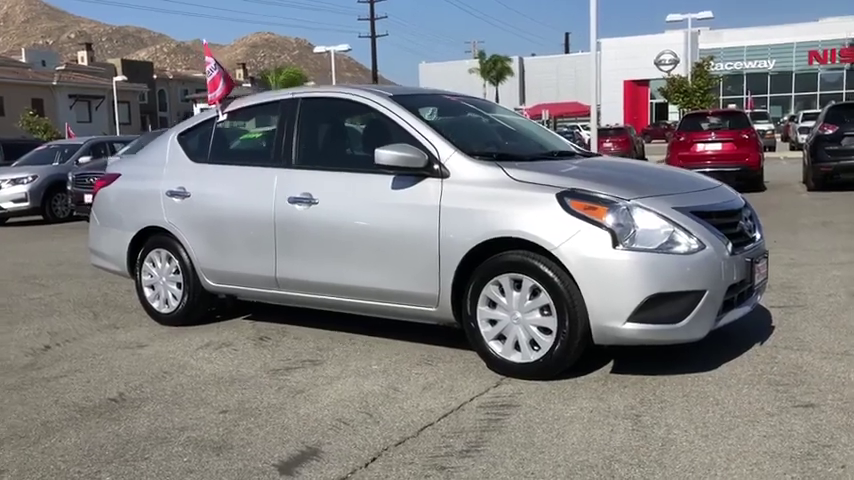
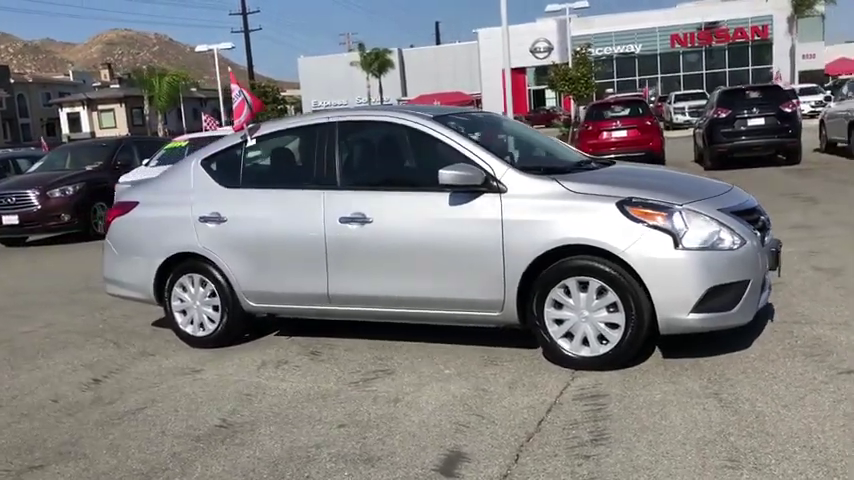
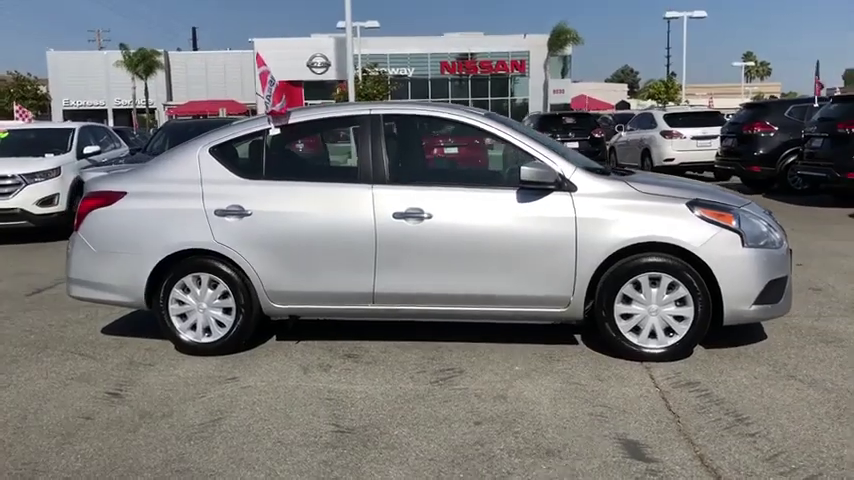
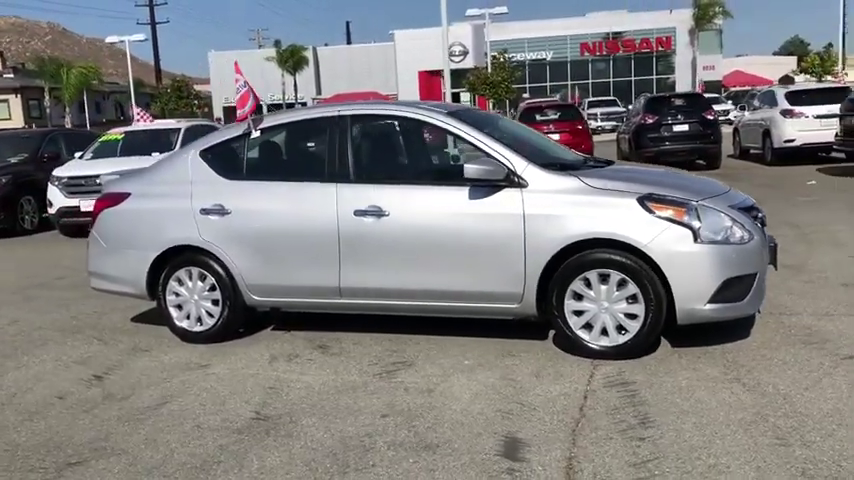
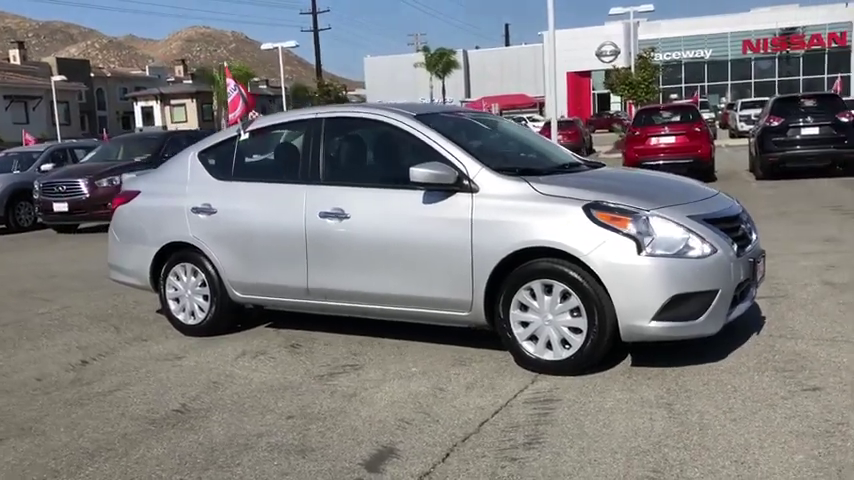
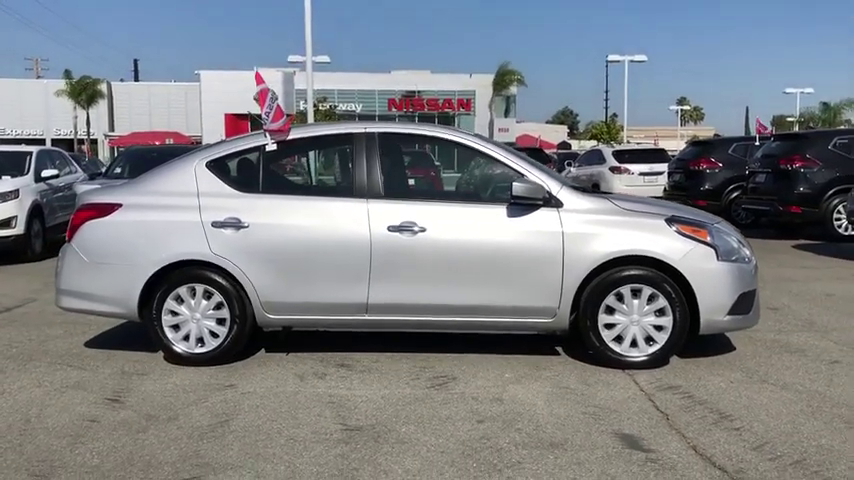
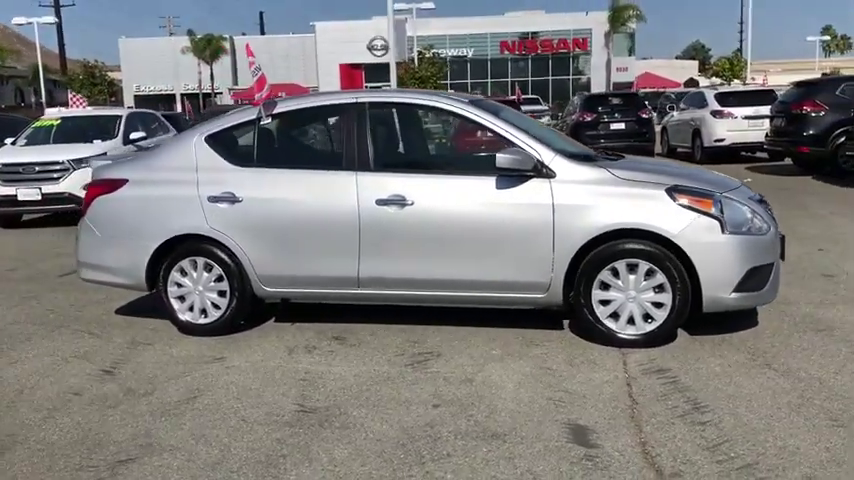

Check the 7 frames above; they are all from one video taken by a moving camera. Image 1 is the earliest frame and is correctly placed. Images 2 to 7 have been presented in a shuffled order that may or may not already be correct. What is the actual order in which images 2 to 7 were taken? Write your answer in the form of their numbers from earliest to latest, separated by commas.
5, 2, 4, 7, 3, 6
